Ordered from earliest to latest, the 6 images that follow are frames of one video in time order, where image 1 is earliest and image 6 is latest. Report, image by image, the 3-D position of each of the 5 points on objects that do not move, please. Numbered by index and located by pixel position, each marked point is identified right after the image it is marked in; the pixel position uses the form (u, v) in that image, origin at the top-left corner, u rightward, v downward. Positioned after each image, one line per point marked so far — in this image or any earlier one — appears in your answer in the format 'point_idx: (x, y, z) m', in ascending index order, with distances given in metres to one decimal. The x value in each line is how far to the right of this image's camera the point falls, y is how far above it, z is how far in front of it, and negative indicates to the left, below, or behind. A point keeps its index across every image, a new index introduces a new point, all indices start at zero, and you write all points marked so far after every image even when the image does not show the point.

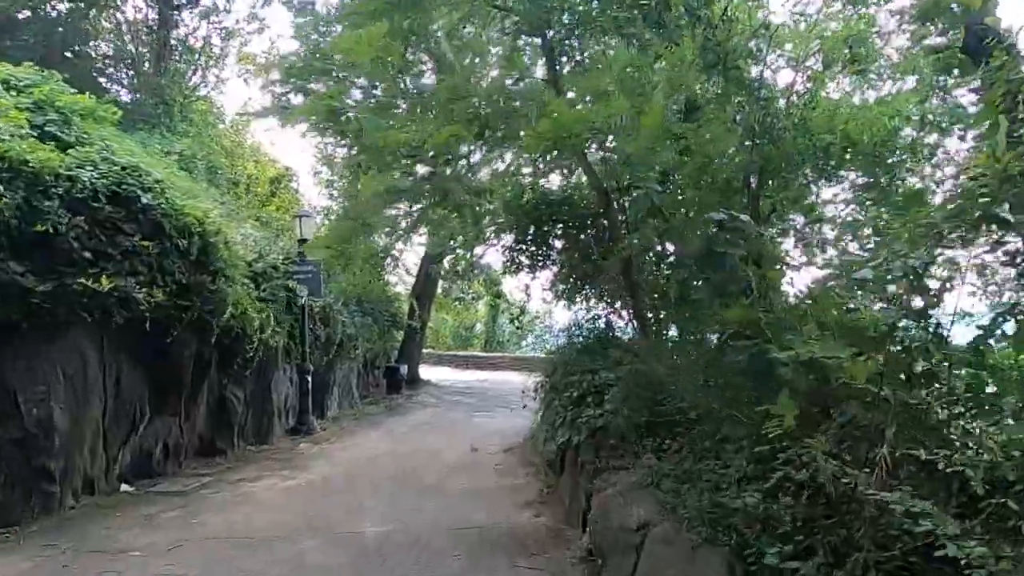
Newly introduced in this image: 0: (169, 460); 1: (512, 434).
0: (-2.8, -1.4, +5.6) m
1: (0.0, -1.9, +8.5) m
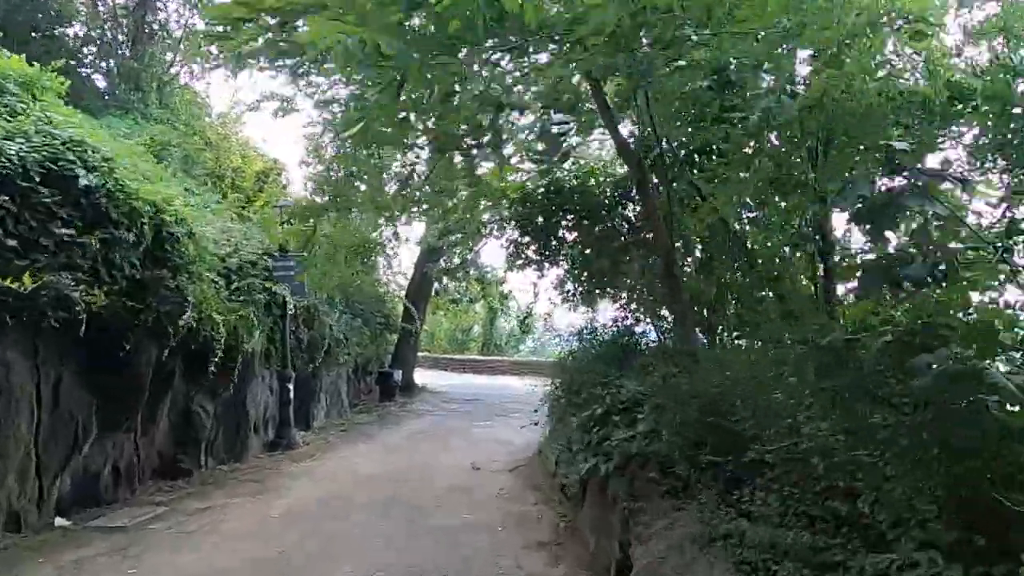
0: (-2.8, -1.4, +4.8) m
1: (+0.1, -1.9, +7.8) m
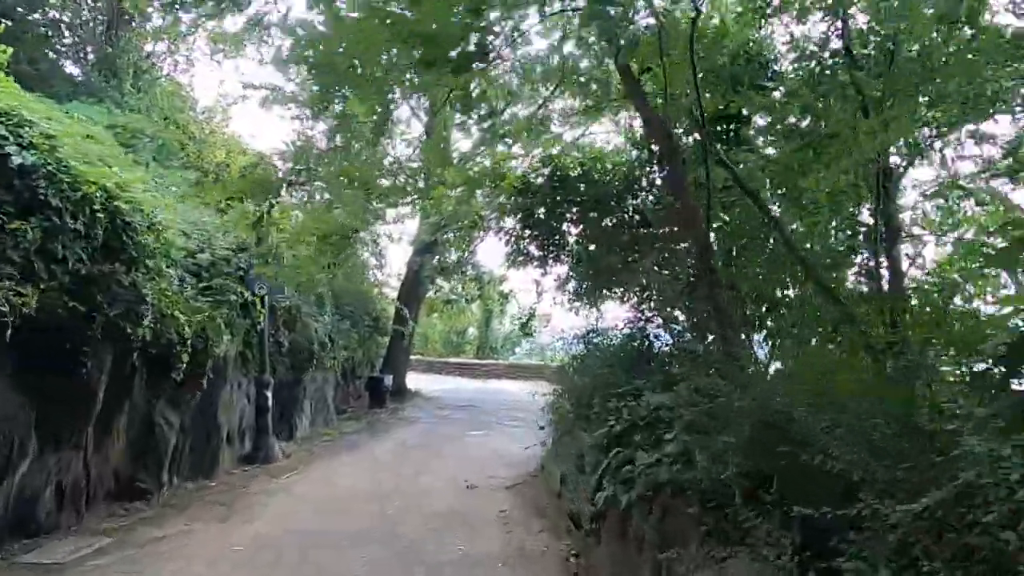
0: (-2.8, -1.4, +4.2) m
1: (+0.1, -1.9, +7.2) m
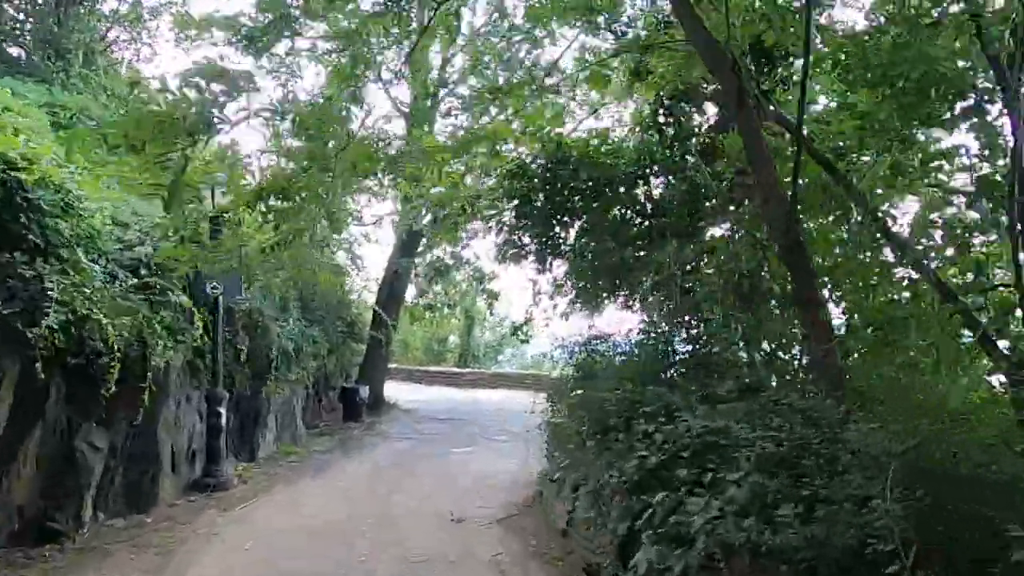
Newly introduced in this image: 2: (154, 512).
0: (-2.8, -1.3, +3.3) m
1: (0.0, -1.9, +6.4) m
2: (-2.5, -1.6, +4.8) m
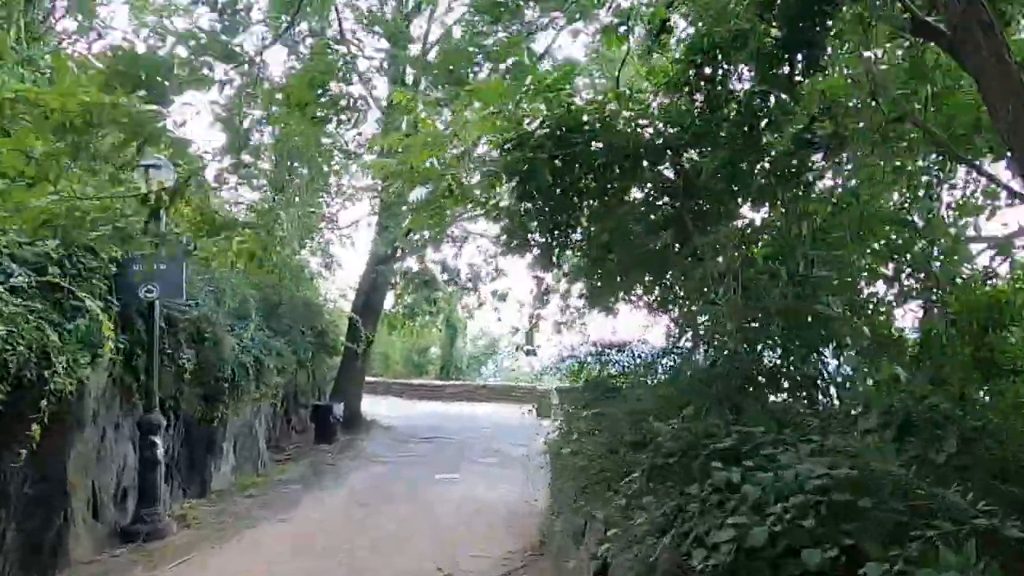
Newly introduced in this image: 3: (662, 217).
0: (-2.7, -1.3, +2.4) m
1: (-0.1, -1.9, +5.5) m
2: (-2.5, -1.6, +3.8) m
3: (+0.9, +0.4, +3.8) m
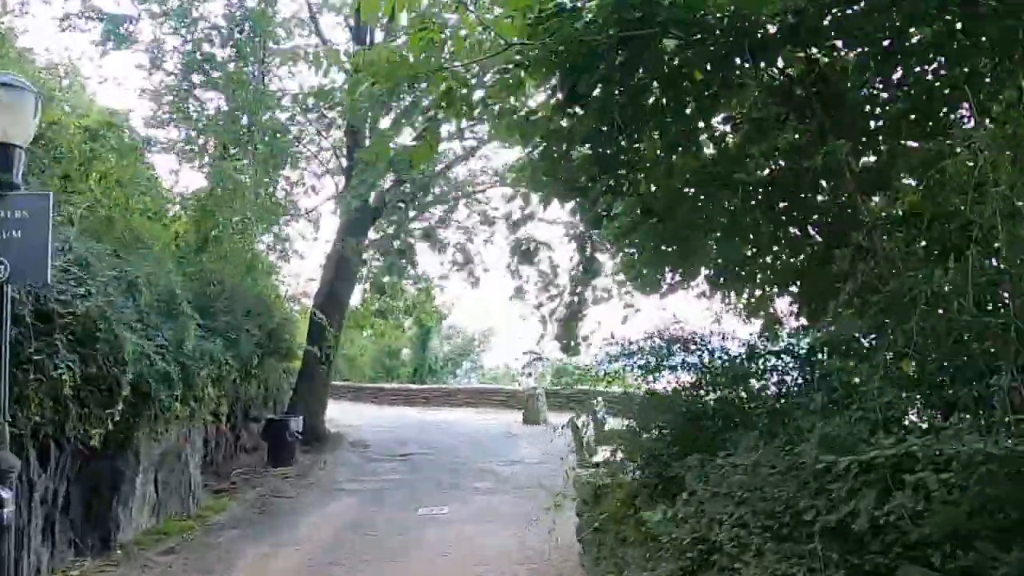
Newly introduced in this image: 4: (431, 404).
0: (-2.5, -1.2, +0.8) m
1: (0.0, -1.8, +4.1) m
2: (-2.4, -1.5, +2.3) m
3: (+1.0, +0.5, +2.5) m
4: (-1.8, -2.5, +14.2) m
